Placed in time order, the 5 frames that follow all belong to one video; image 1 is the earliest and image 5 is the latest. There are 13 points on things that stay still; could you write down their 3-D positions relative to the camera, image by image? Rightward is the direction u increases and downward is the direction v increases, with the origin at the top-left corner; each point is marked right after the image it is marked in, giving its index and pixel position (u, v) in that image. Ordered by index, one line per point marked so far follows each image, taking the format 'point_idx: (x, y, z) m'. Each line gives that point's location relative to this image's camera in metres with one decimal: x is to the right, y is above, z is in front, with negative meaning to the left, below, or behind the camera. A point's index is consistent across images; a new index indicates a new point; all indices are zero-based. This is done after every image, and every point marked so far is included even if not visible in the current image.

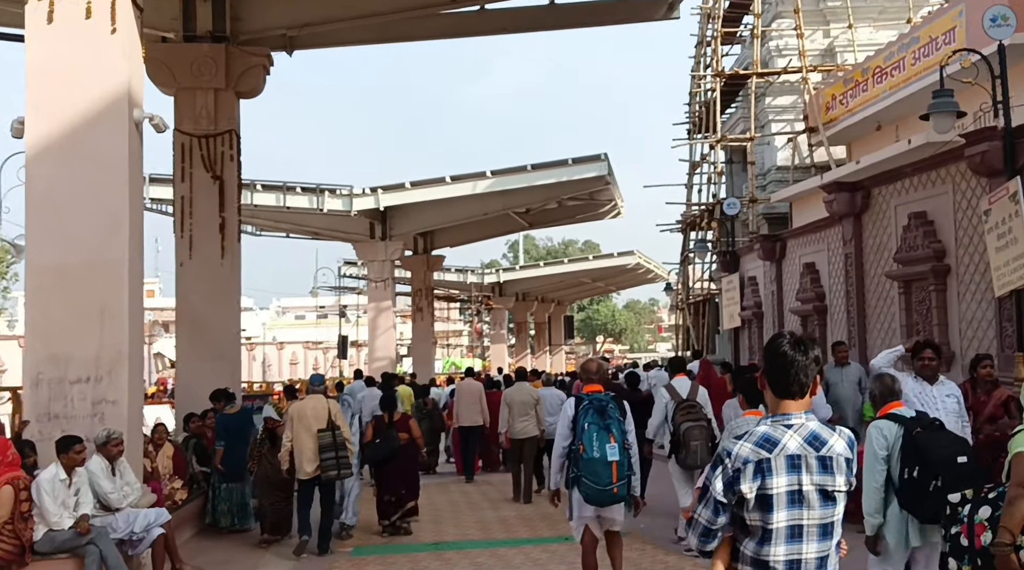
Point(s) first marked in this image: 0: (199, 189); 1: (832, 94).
0: (-3.8, +1.1, +12.2) m
1: (+6.0, +3.6, +19.7) m
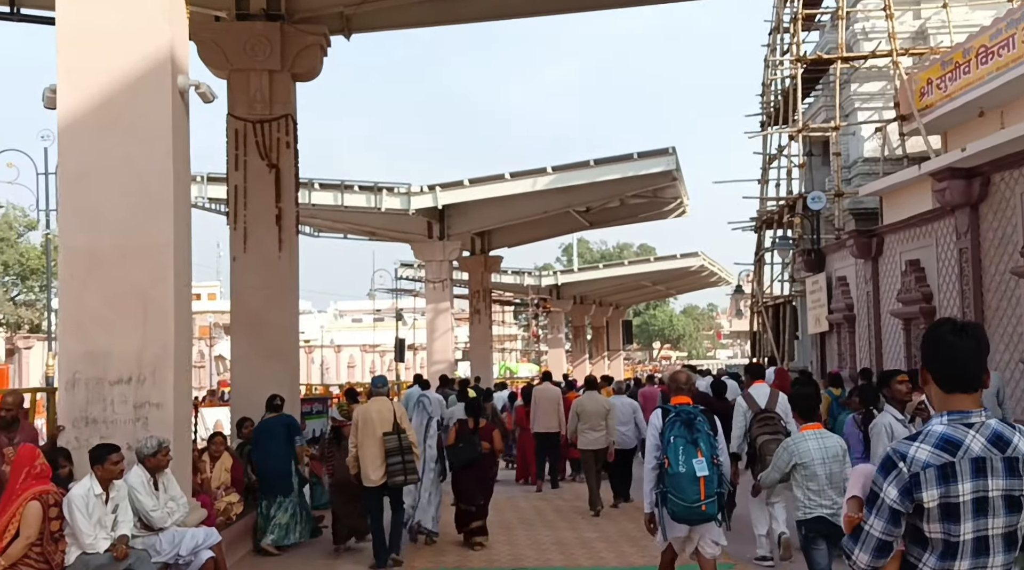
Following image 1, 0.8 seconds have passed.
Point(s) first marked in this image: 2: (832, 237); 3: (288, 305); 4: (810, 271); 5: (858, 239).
0: (-2.9, +1.2, +11.3) m
1: (+7.3, +3.6, +18.3) m
2: (+5.9, +0.9, +19.1) m
3: (-2.5, -0.2, +11.4) m
4: (+5.5, +0.2, +19.0) m
5: (+5.3, +0.7, +15.7) m
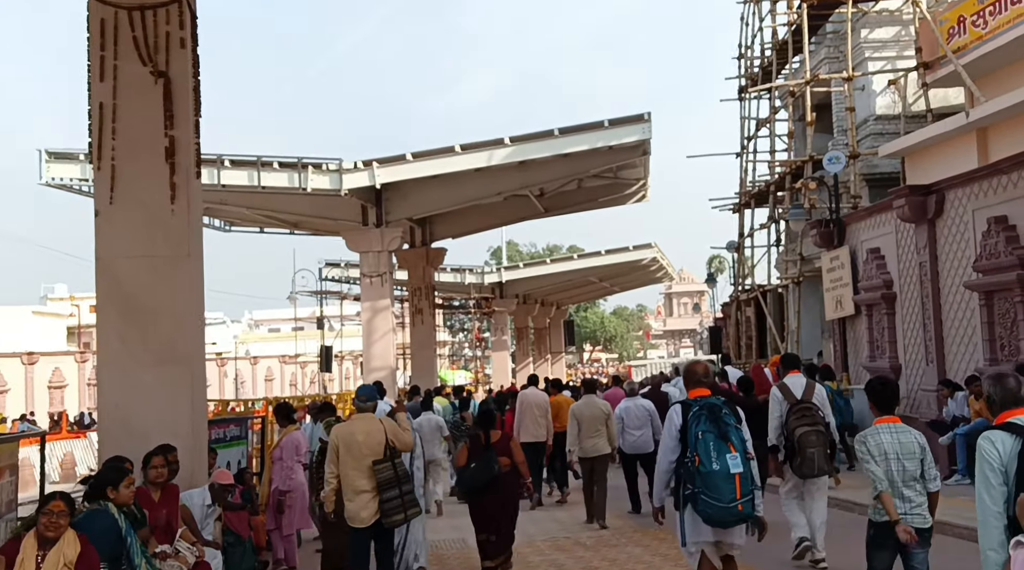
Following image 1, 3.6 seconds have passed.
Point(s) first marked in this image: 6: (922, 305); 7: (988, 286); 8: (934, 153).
0: (-2.9, +1.4, +7.8) m
1: (+6.7, +4.0, +15.5) m
2: (+5.3, +1.3, +16.2) m
3: (-2.5, 0.0, +7.9) m
4: (+4.9, +0.6, +16.1) m
5: (+4.9, +1.1, +12.7) m
6: (+5.1, -0.2, +12.9) m
7: (+5.2, 0.0, +11.2) m
8: (+6.5, +2.0, +15.9) m
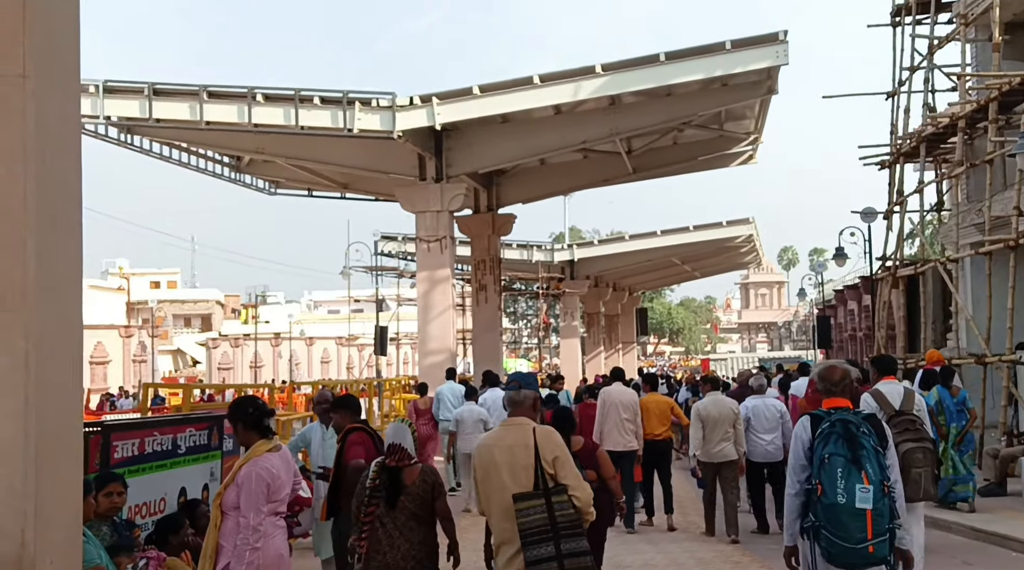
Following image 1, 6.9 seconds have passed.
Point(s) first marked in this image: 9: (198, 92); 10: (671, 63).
0: (-2.2, +1.9, +3.5) m
1: (+7.9, +4.4, +10.7) m
2: (+6.5, +1.6, +11.4) m
3: (-1.7, +0.5, +3.7) m
4: (+6.1, +1.0, +11.4) m
5: (+5.9, +1.5, +8.0) m
6: (+6.1, +0.1, +8.2) m
7: (+6.1, +0.3, +6.4) m
8: (+7.7, +2.4, +11.1) m
9: (-5.6, +3.5, +18.5) m
10: (+2.7, +3.8, +17.4) m
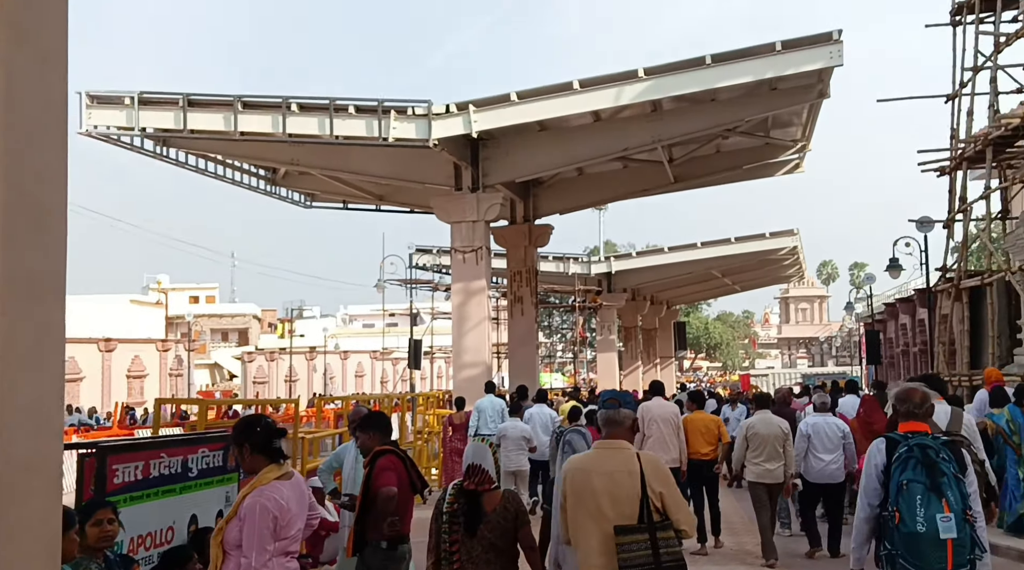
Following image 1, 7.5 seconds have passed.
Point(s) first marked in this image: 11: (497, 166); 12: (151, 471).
0: (-2.0, +1.9, +2.9) m
1: (+8.3, +4.3, +9.7) m
2: (+7.0, +1.5, +10.5) m
3: (-1.6, +0.5, +3.0) m
4: (+6.5, +0.9, +10.5) m
5: (+6.2, +1.4, +7.1) m
6: (+6.5, +0.1, +7.3) m
7: (+6.3, +0.3, +5.5) m
8: (+8.2, +2.3, +10.2) m
9: (-5.0, +3.3, +18.1) m
10: (+3.3, +3.6, +16.7) m
11: (-0.3, +2.3, +19.8) m
12: (-2.1, -1.1, +6.1) m
